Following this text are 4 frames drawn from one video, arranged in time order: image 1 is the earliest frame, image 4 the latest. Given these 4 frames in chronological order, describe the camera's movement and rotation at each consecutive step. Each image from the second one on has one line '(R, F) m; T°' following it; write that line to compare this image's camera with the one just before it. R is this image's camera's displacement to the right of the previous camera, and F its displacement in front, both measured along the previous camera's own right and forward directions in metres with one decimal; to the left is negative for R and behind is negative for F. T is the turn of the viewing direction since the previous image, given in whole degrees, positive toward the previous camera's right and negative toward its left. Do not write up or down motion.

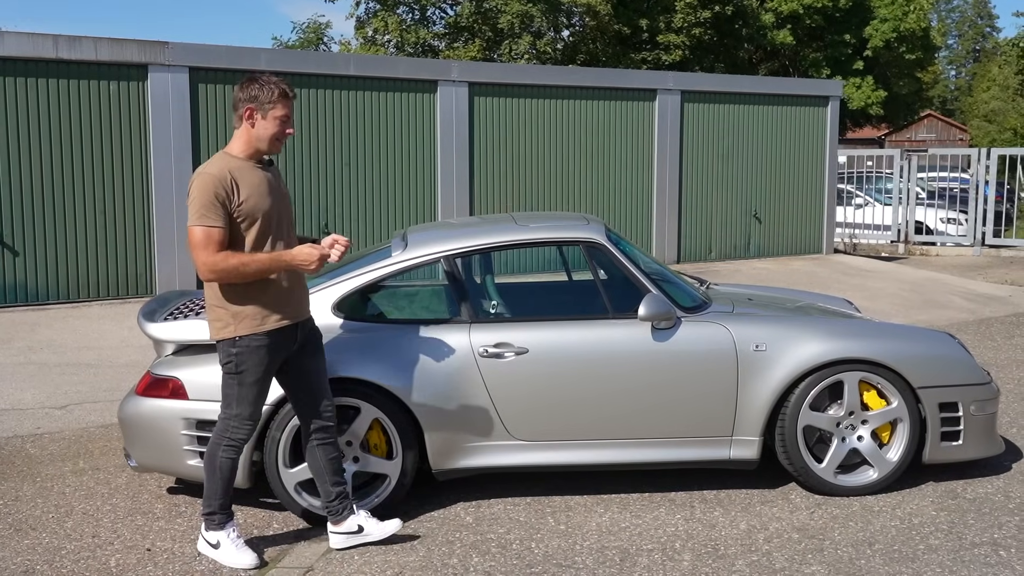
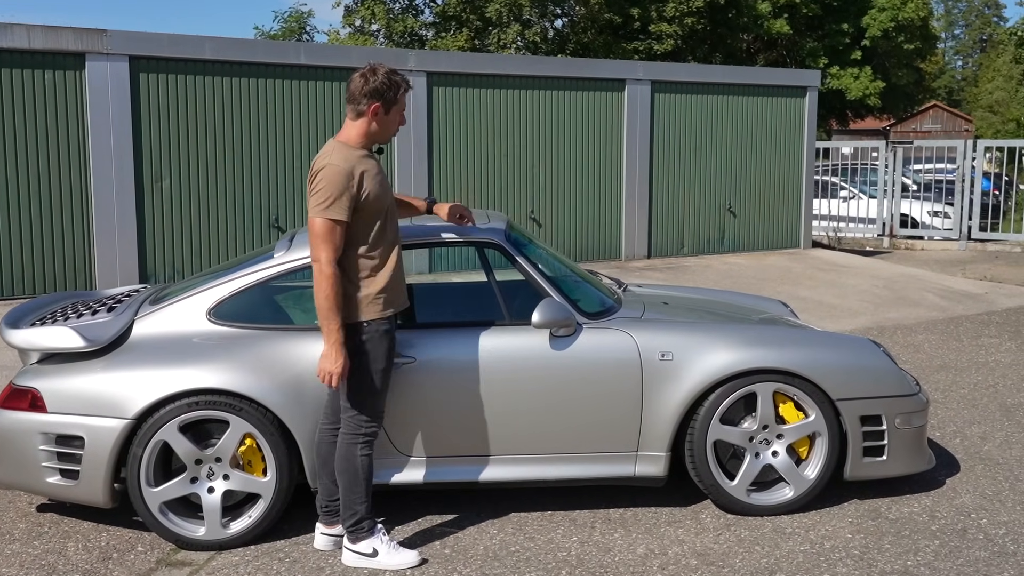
(+0.5, +0.3) m; 0°
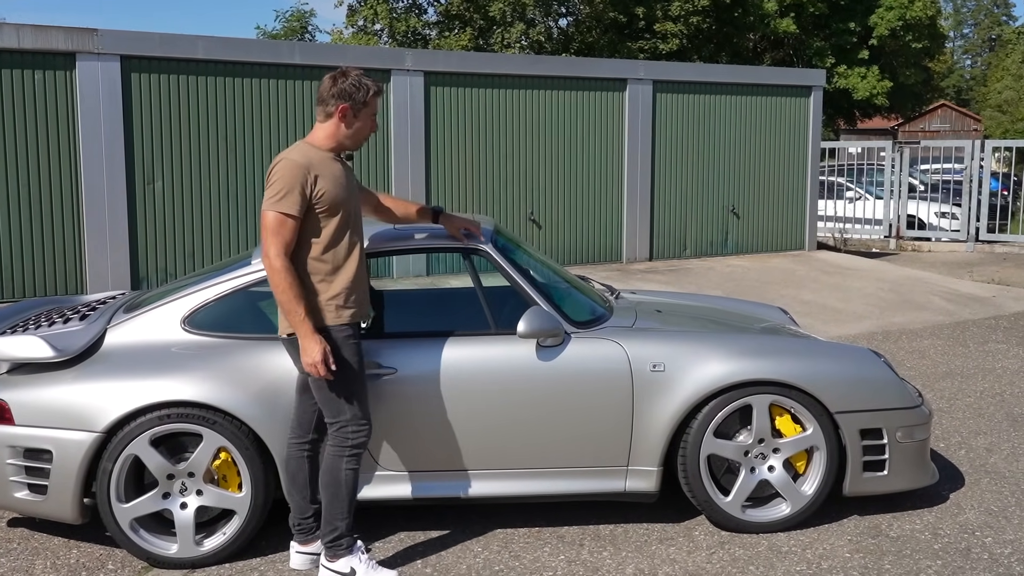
(+0.1, +0.2) m; 0°
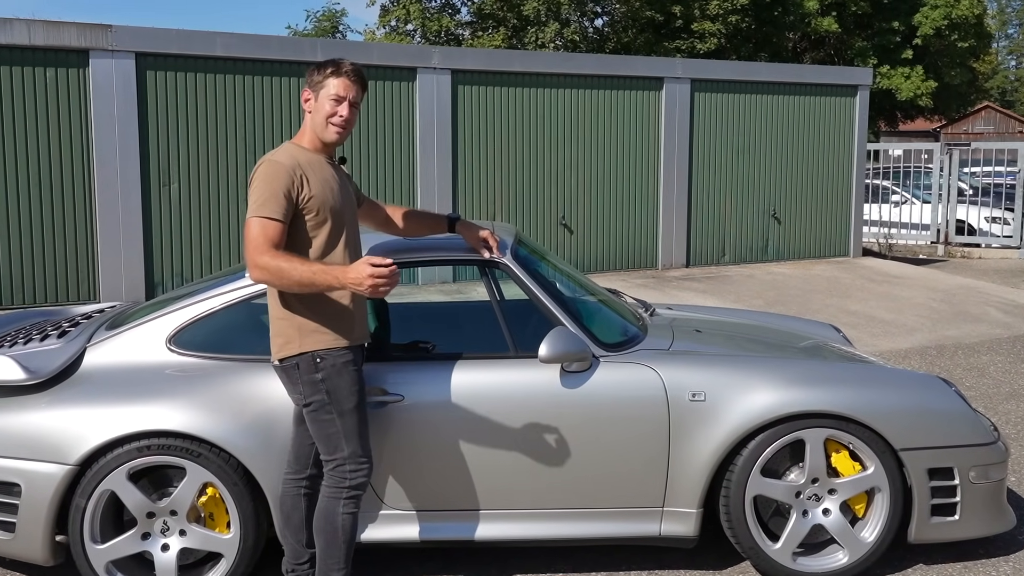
(0.0, +0.5) m; -2°
